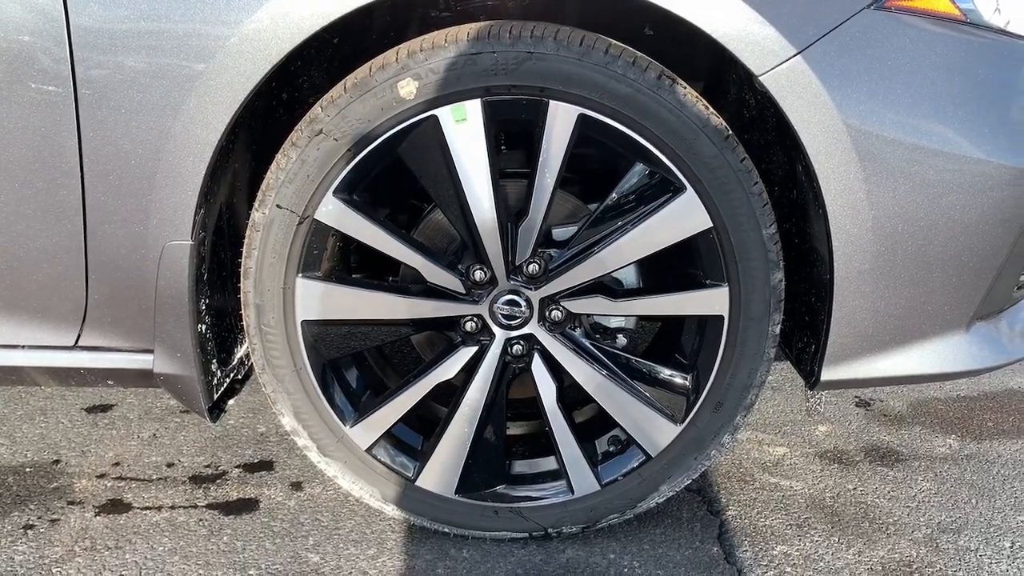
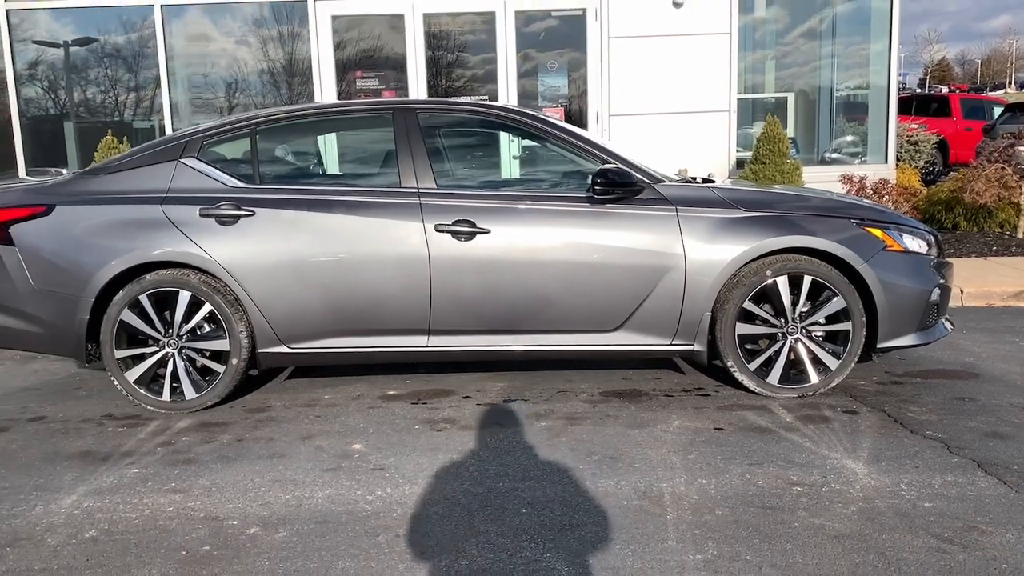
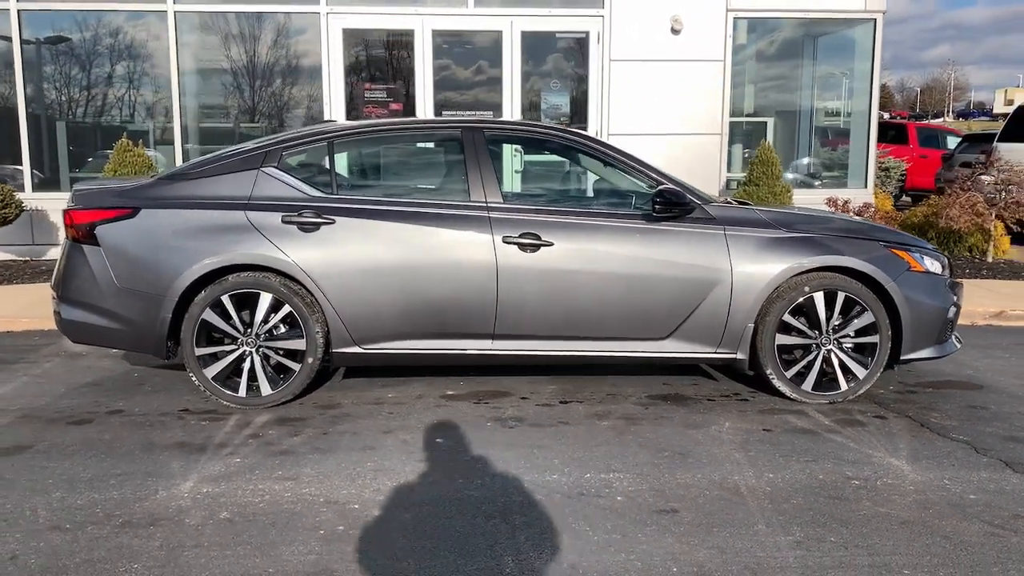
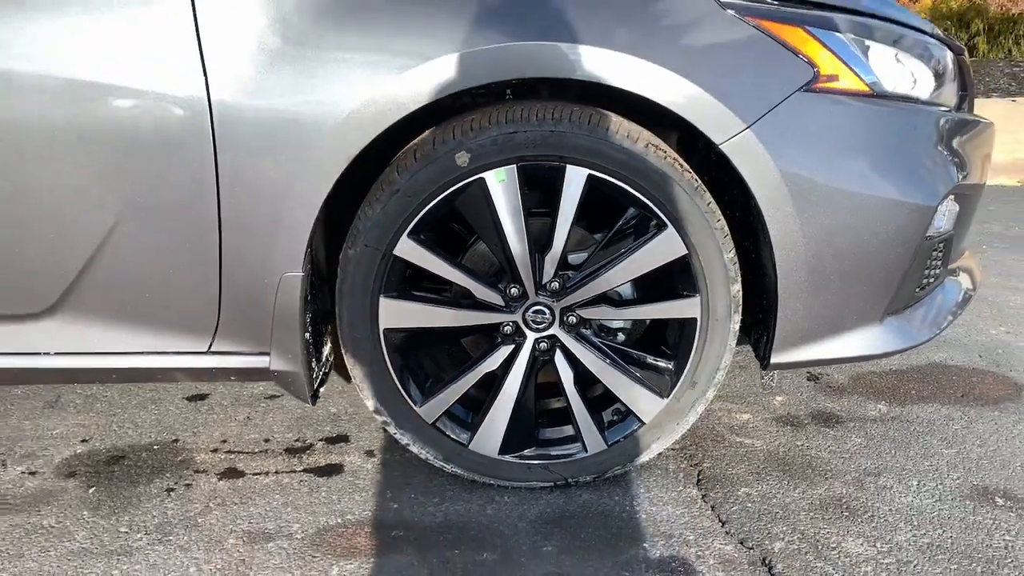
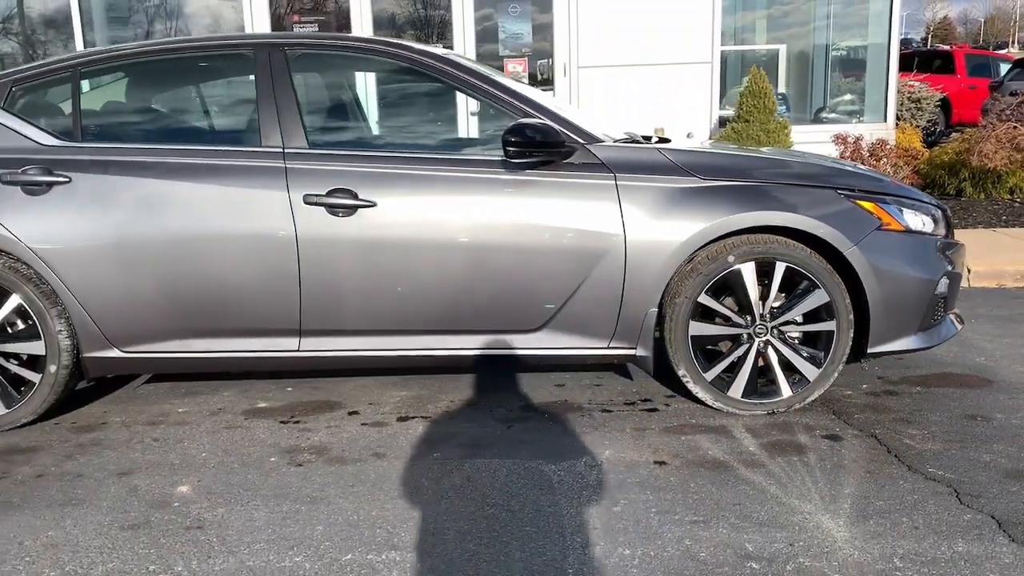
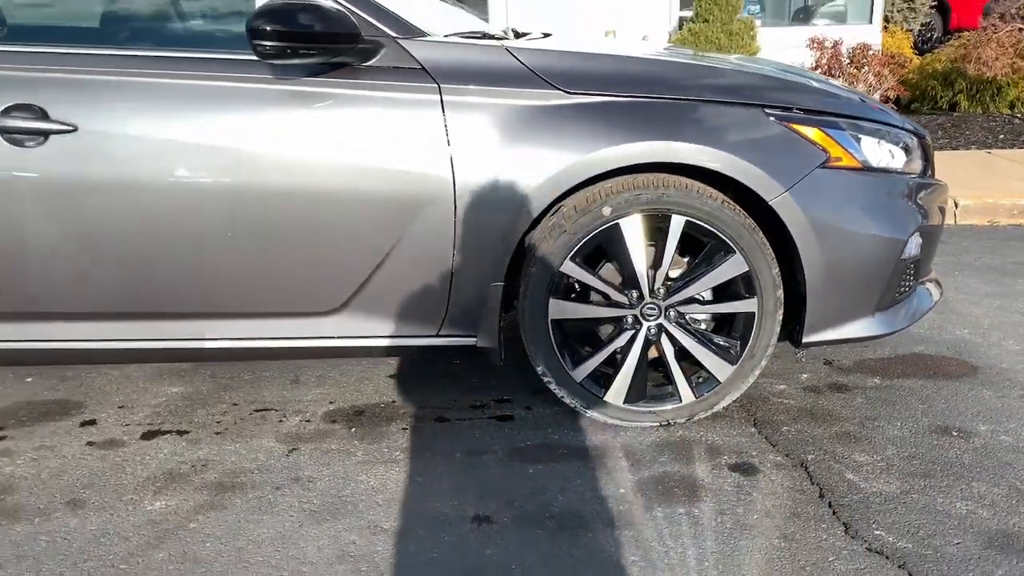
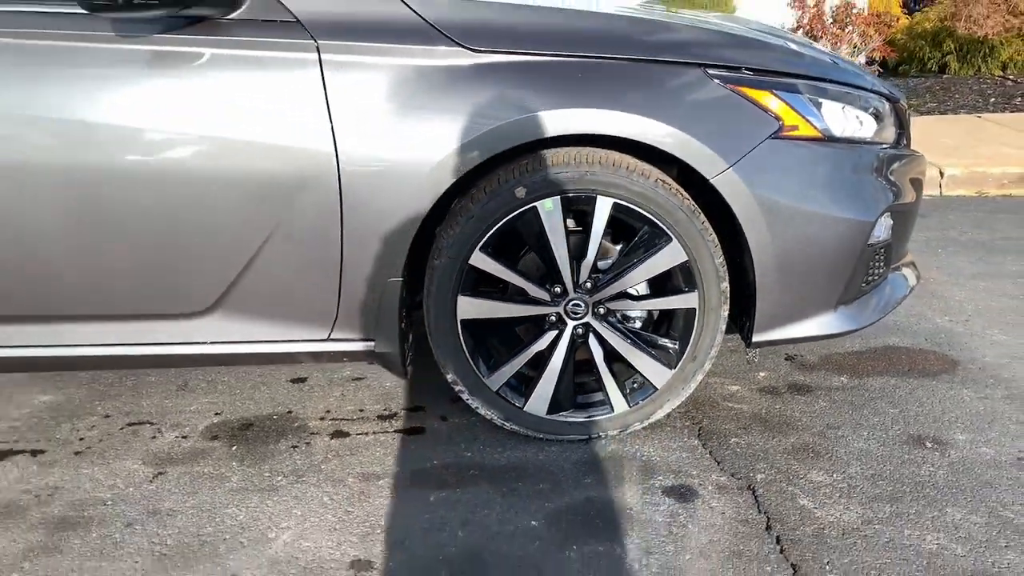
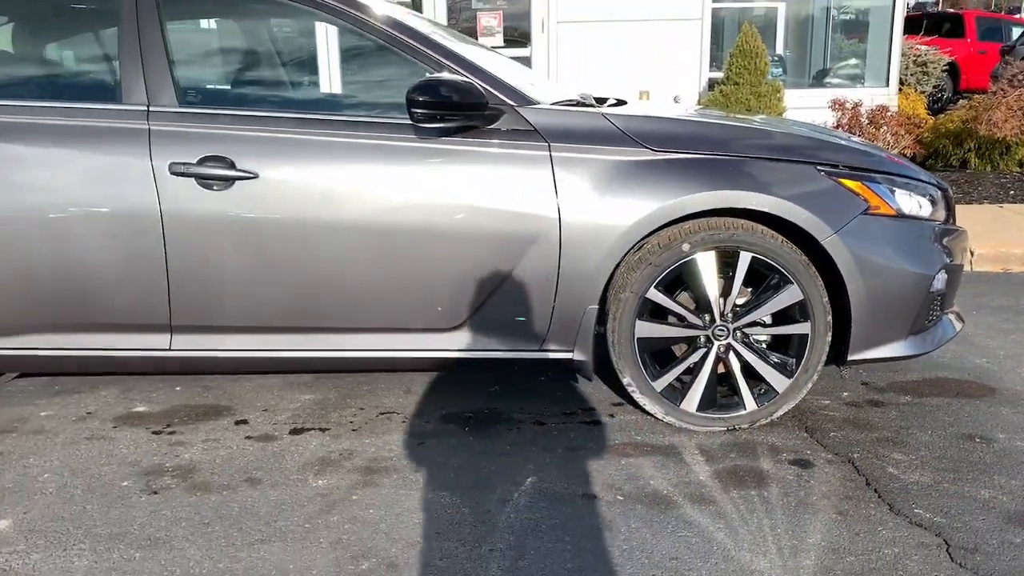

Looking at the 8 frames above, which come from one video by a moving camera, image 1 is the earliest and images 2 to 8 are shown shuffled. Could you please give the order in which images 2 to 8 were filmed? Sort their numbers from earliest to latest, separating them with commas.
4, 7, 6, 8, 5, 2, 3
